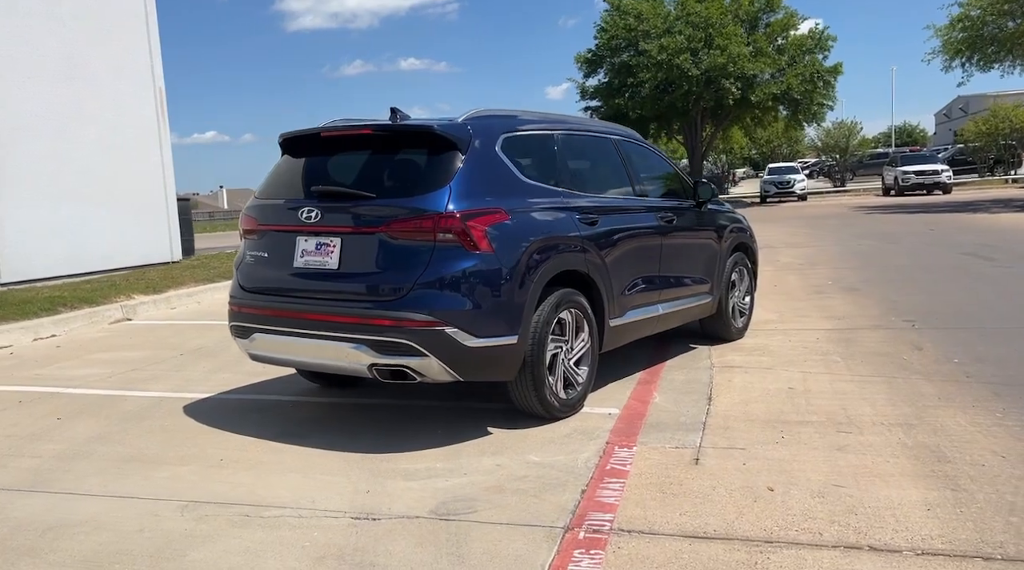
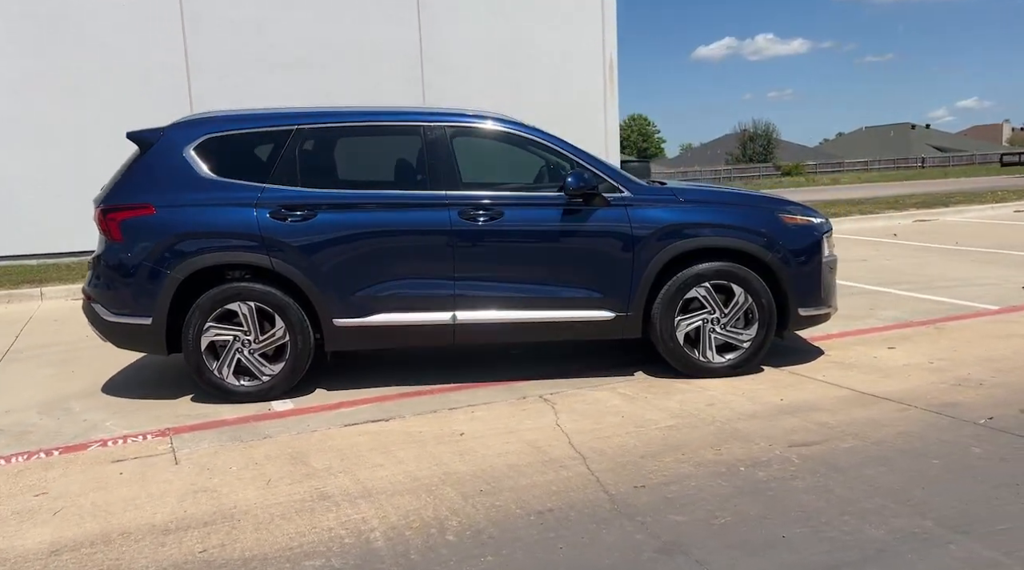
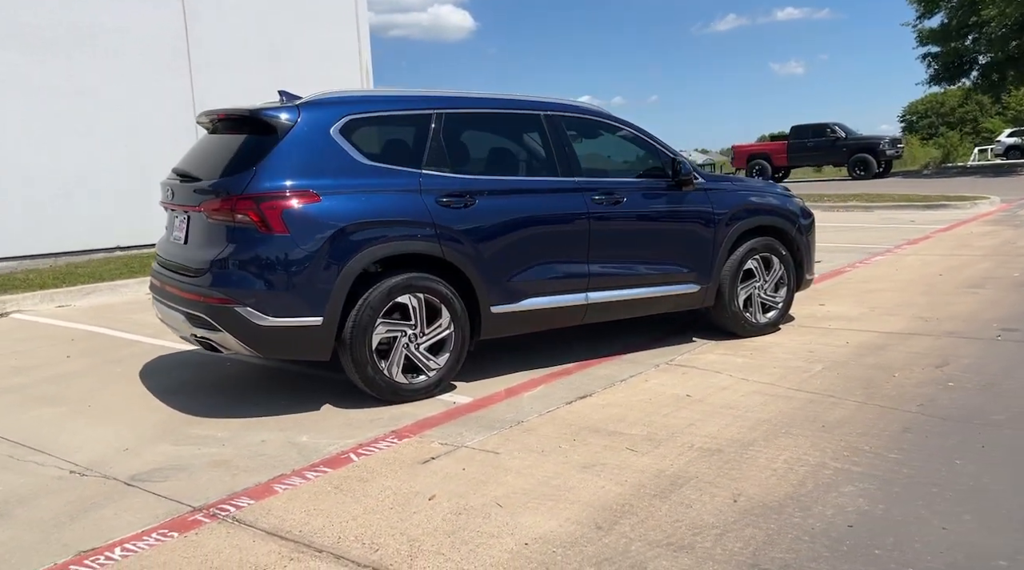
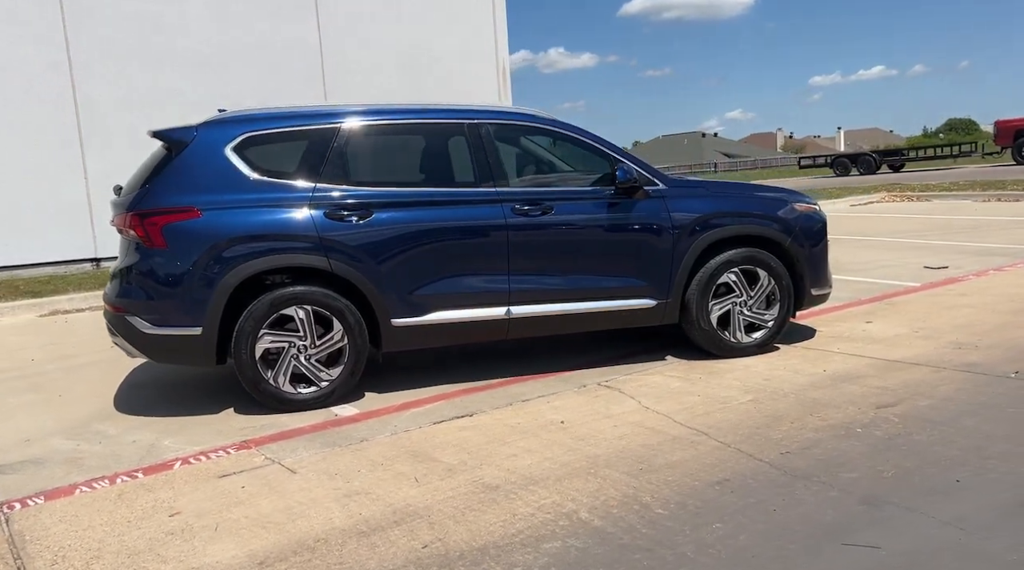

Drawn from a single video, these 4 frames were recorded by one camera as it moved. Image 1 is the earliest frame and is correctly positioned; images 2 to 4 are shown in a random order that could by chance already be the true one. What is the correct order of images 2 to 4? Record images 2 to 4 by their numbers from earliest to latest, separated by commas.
3, 4, 2
